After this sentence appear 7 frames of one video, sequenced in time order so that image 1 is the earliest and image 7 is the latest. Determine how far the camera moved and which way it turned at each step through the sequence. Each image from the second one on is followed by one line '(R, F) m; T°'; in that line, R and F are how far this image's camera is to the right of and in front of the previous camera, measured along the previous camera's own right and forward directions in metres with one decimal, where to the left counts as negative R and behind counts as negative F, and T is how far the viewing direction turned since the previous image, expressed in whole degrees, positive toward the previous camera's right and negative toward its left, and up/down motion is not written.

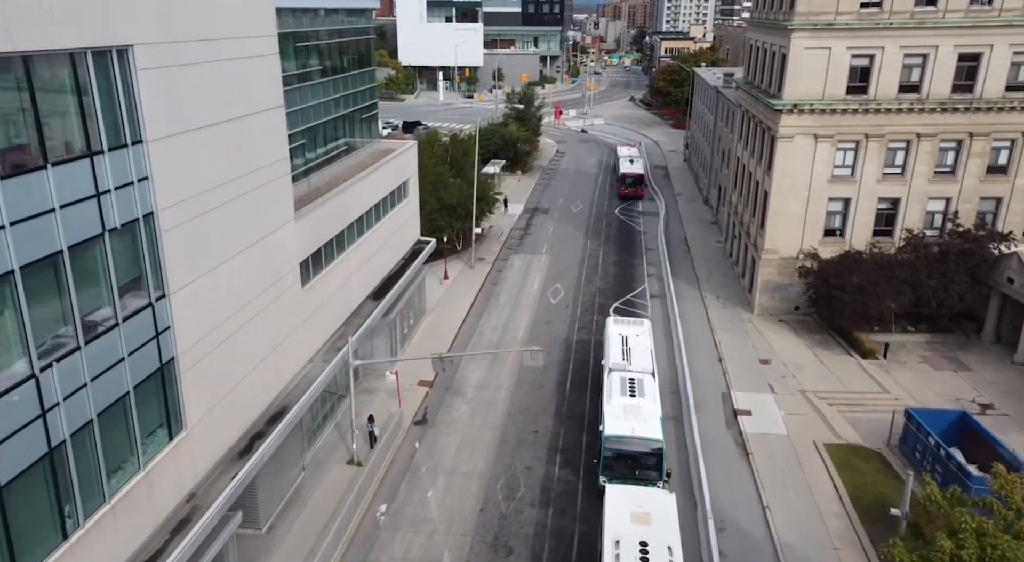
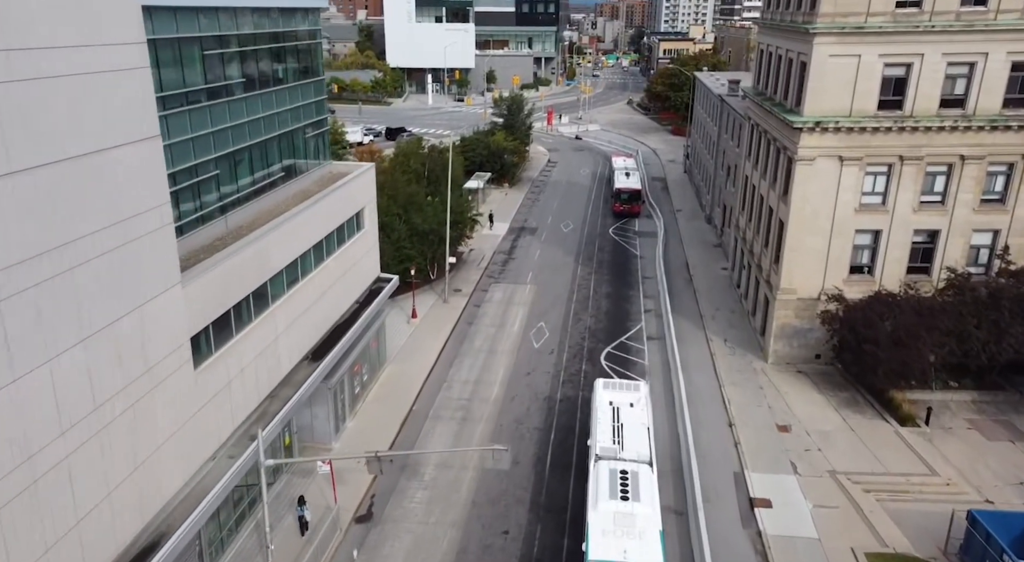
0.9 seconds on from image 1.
(+1.0, +5.8) m; 0°
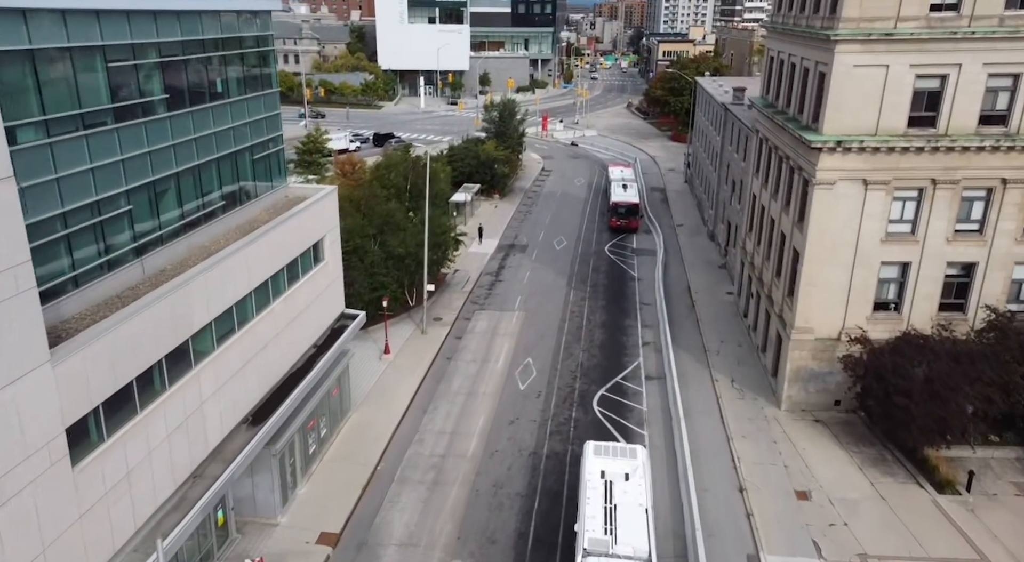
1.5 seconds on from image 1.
(+0.7, +4.0) m; 0°
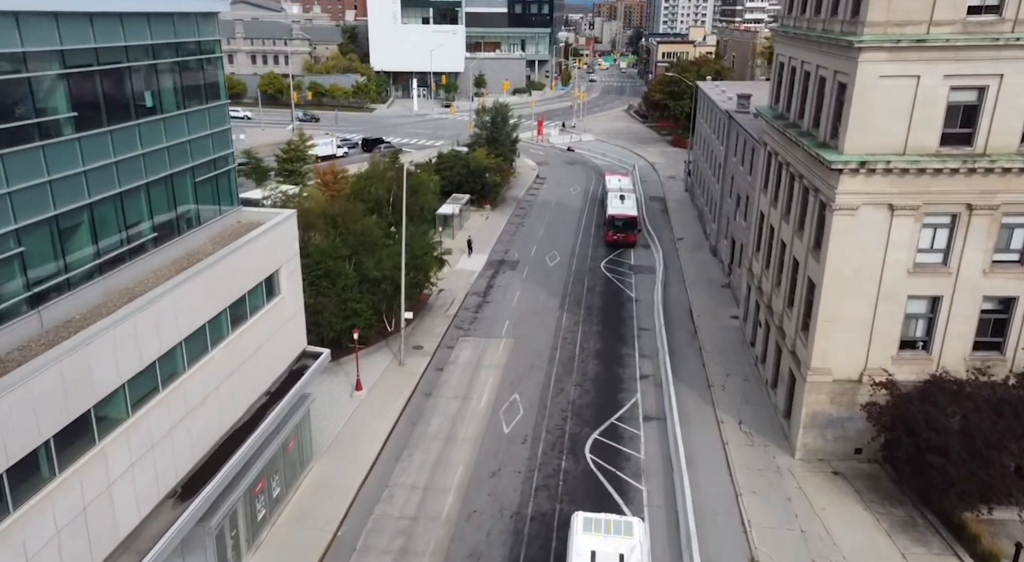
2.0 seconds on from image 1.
(+0.6, +3.4) m; 0°
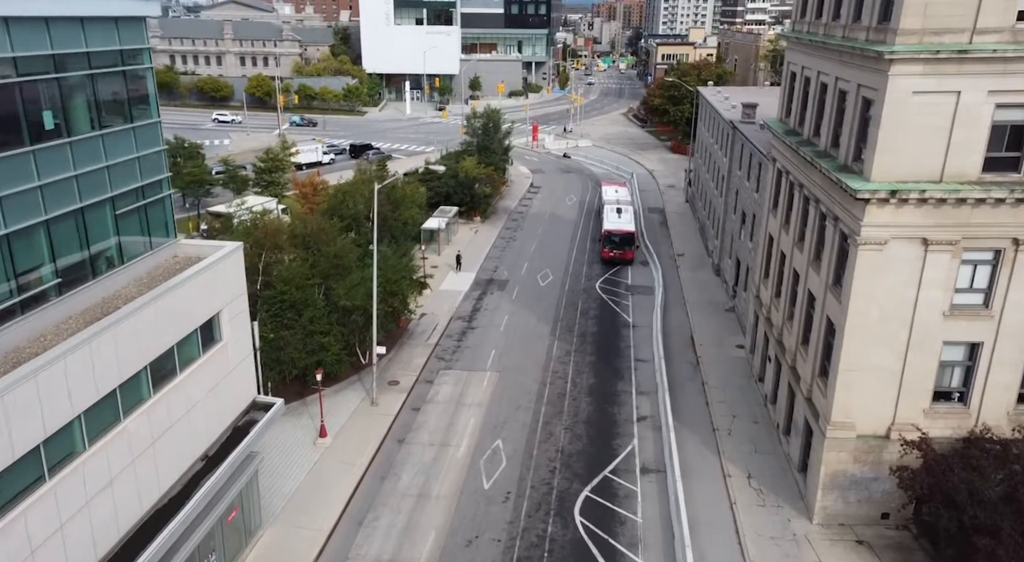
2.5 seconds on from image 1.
(+0.6, +3.4) m; 0°
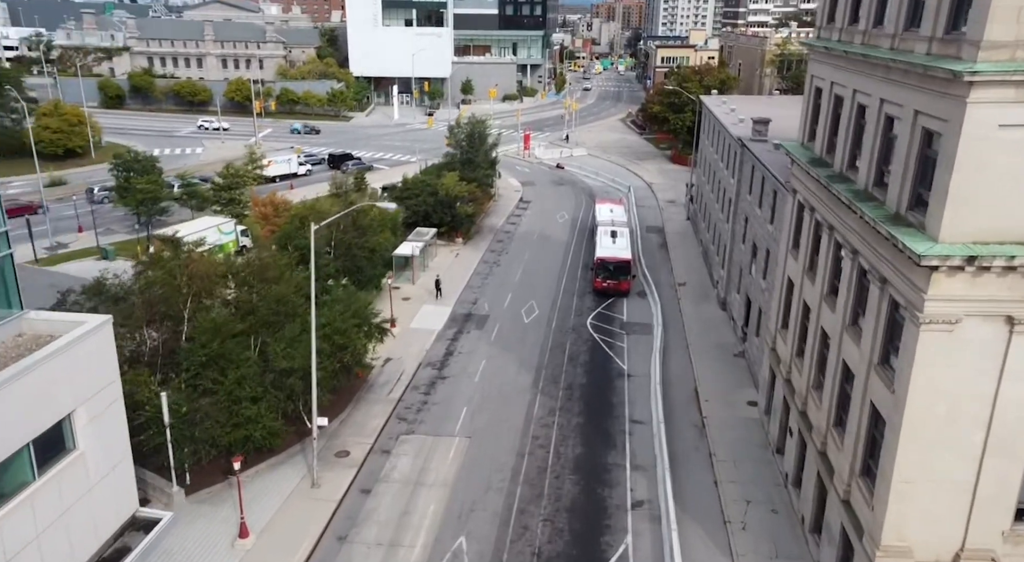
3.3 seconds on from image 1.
(+1.0, +5.6) m; 0°
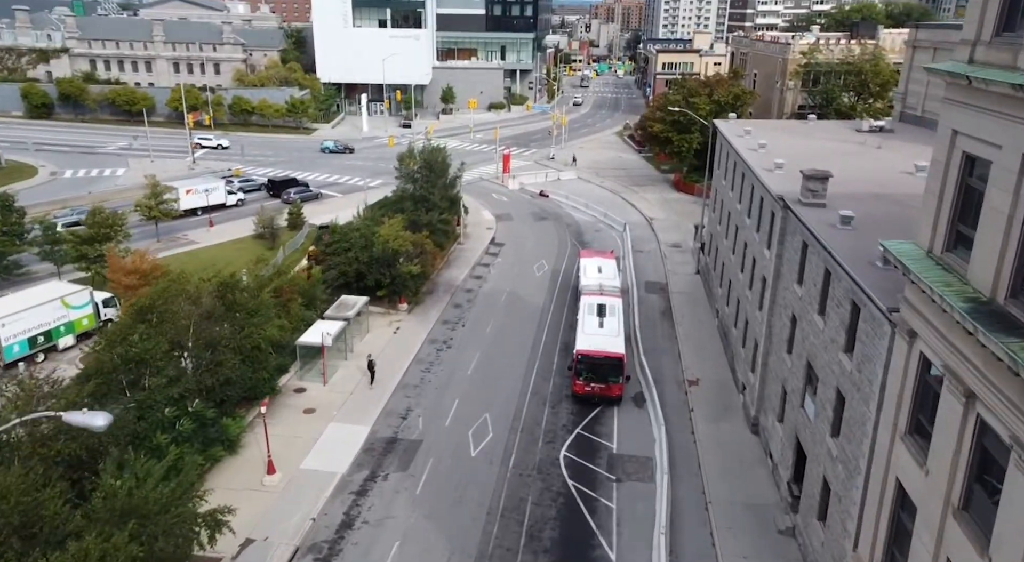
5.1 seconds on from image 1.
(+2.1, +13.4) m; 0°
